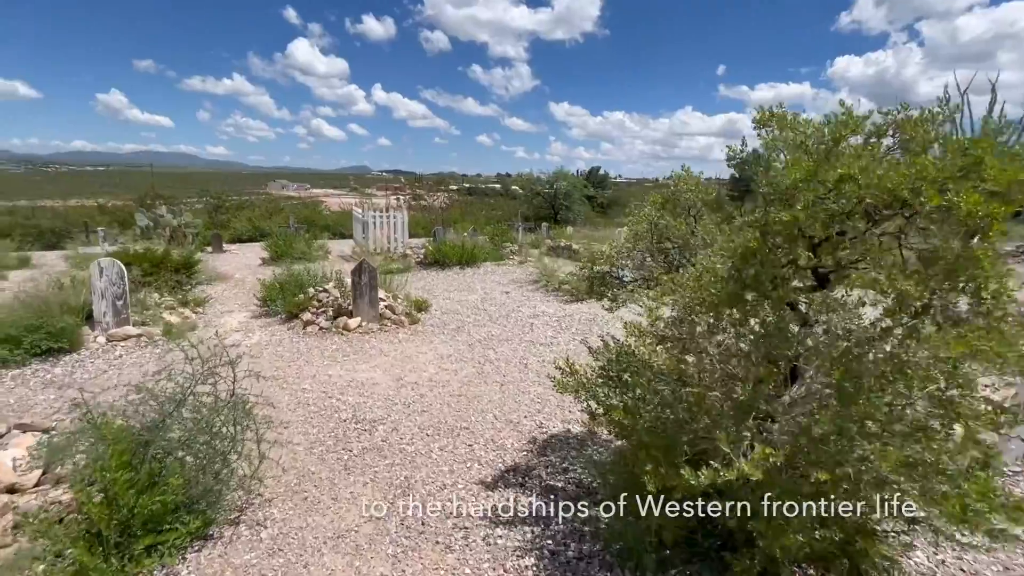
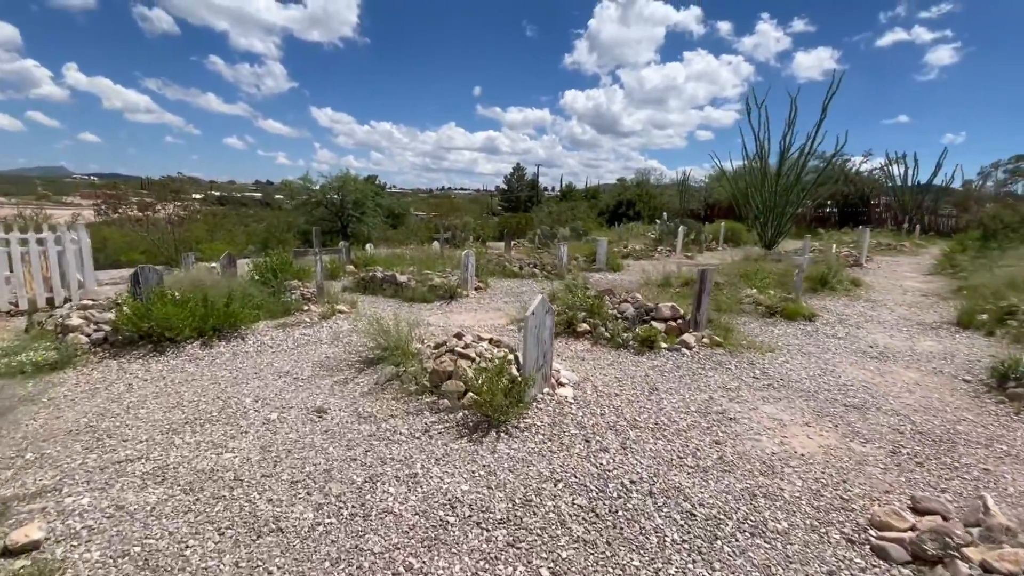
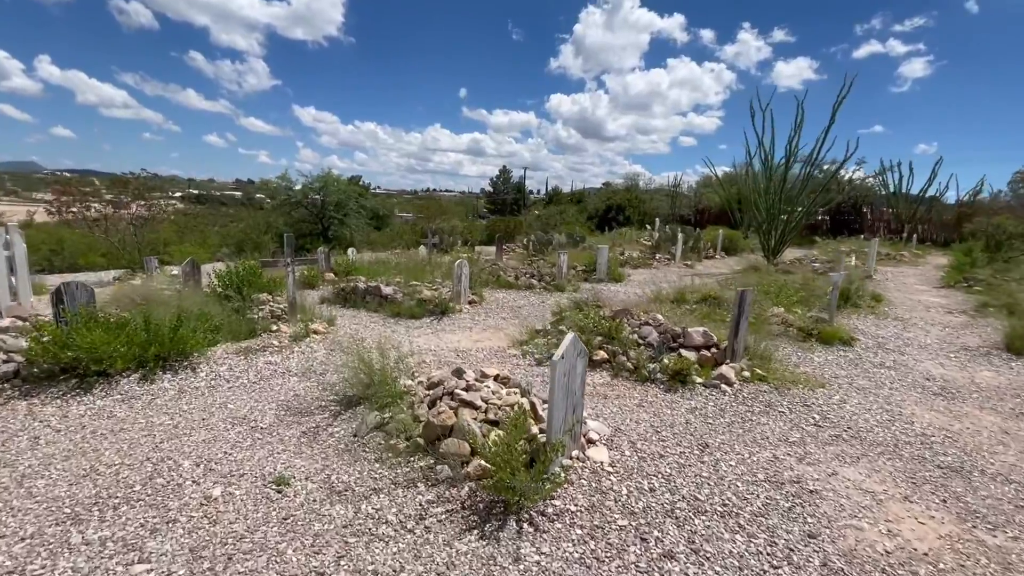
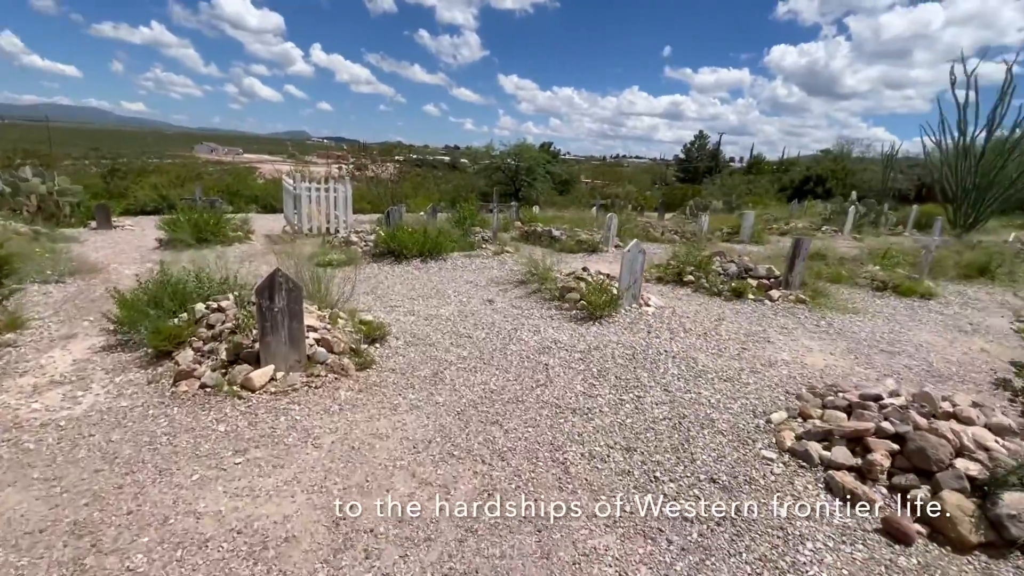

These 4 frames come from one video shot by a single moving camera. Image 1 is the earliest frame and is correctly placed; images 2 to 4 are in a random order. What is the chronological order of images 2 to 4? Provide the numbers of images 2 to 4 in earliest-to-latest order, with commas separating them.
4, 2, 3
